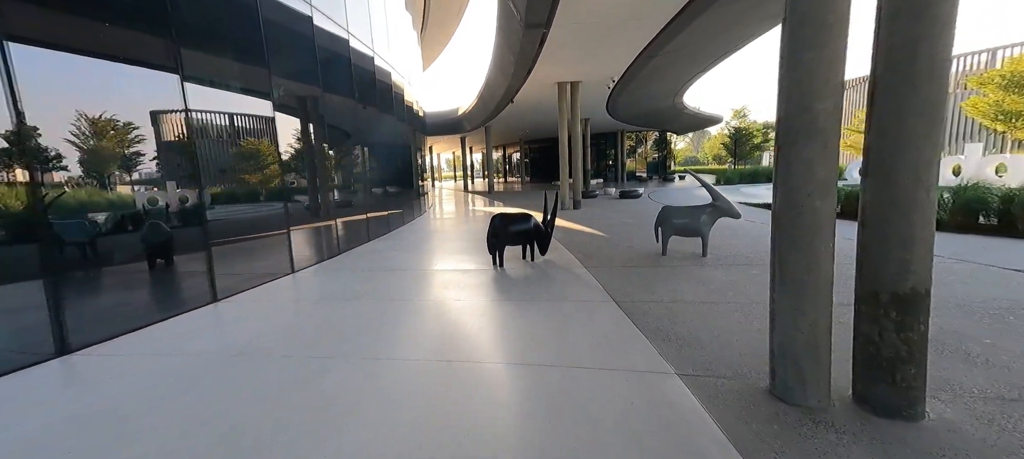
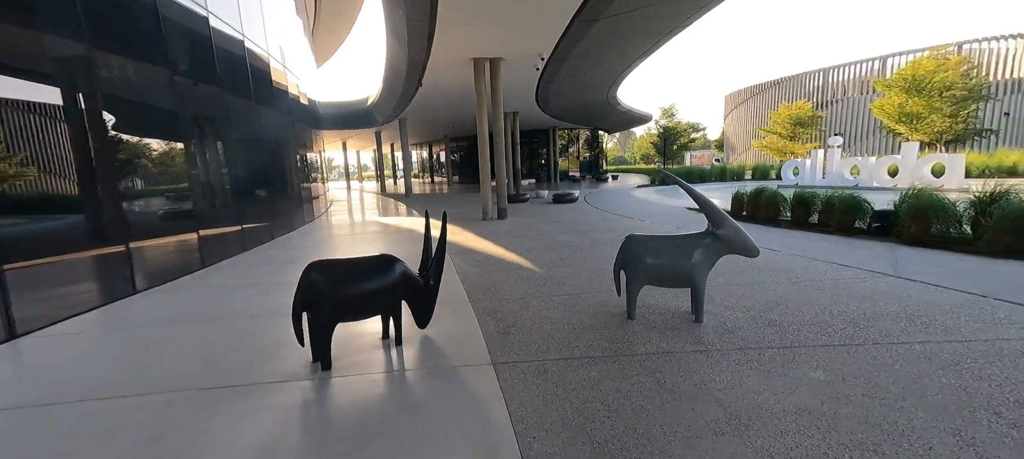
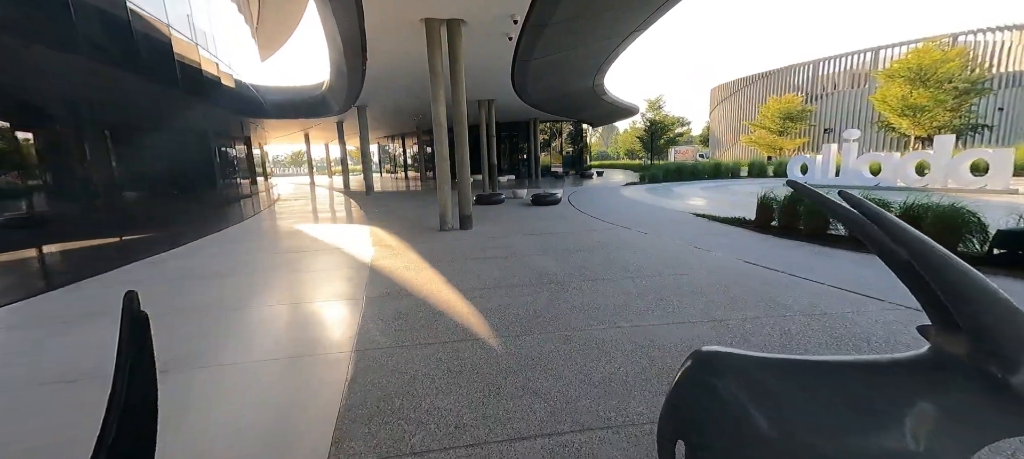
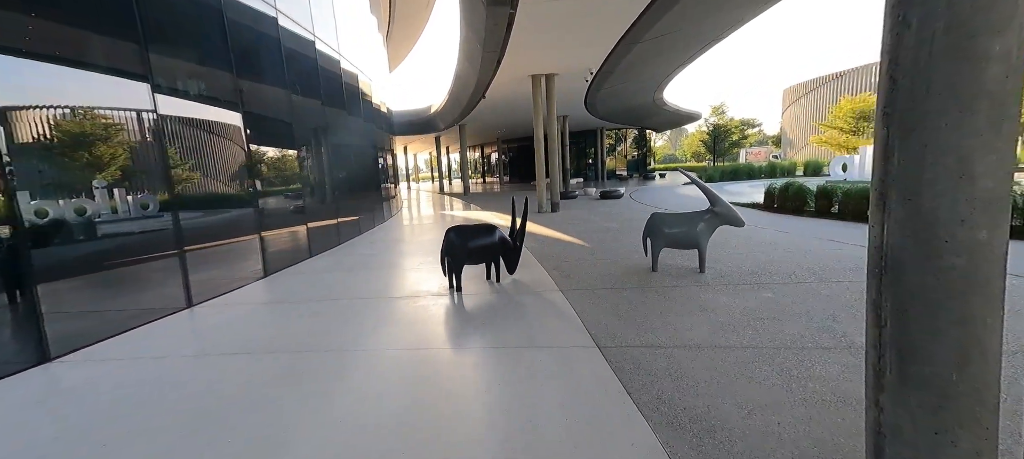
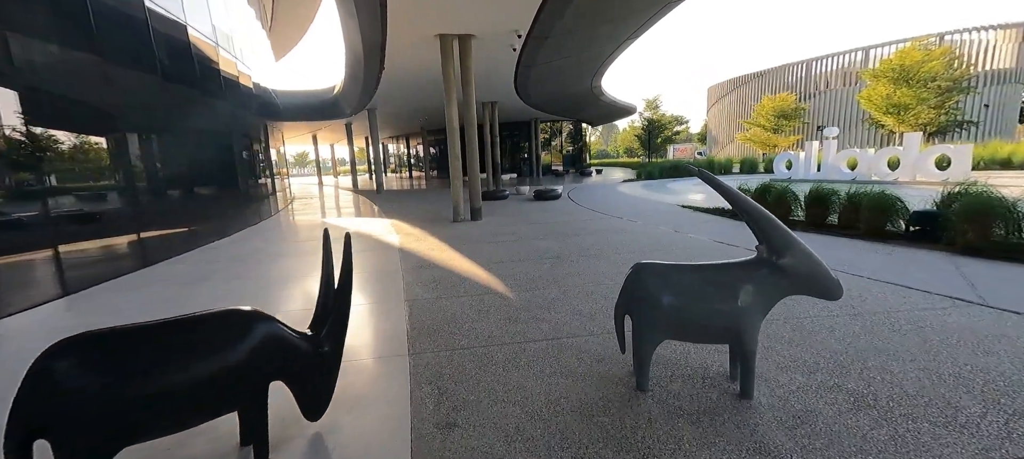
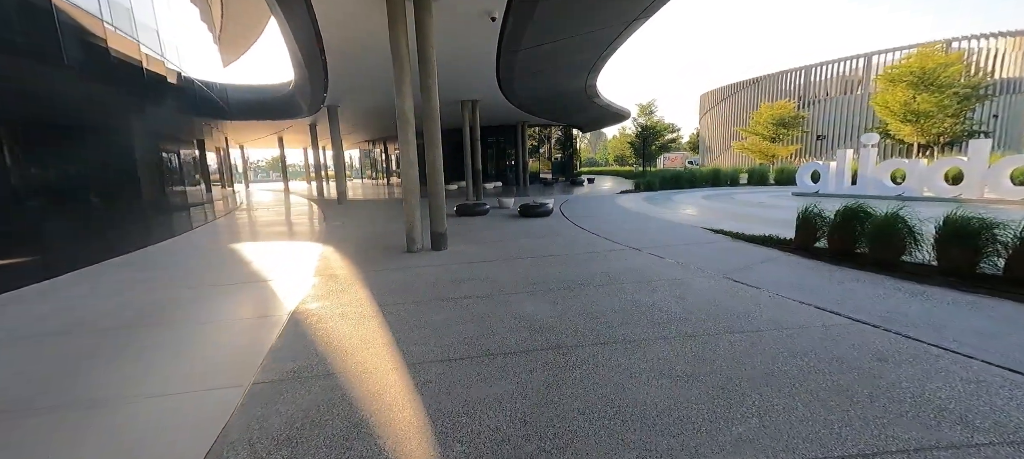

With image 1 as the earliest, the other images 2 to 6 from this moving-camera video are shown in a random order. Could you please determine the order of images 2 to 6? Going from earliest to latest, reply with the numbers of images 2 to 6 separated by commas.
4, 2, 5, 3, 6
